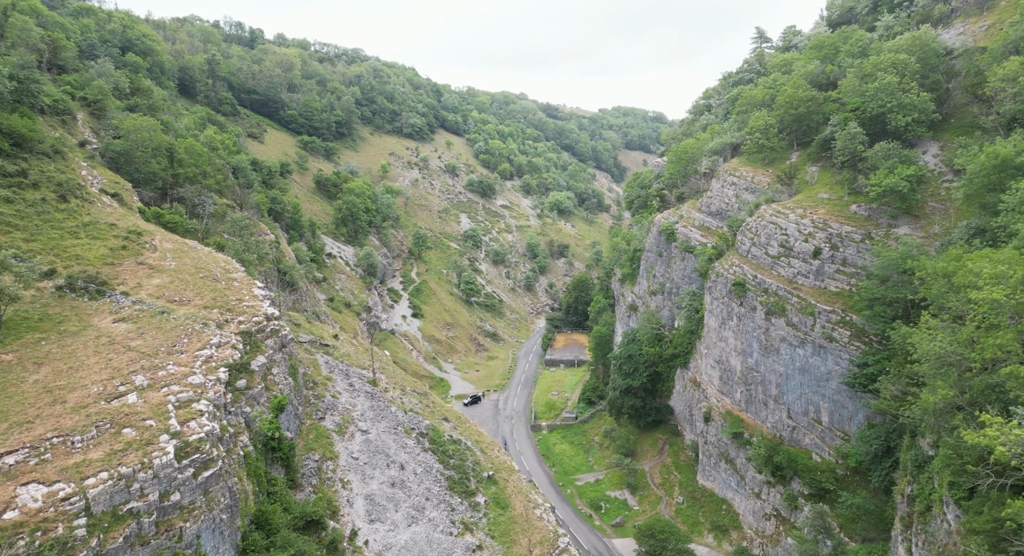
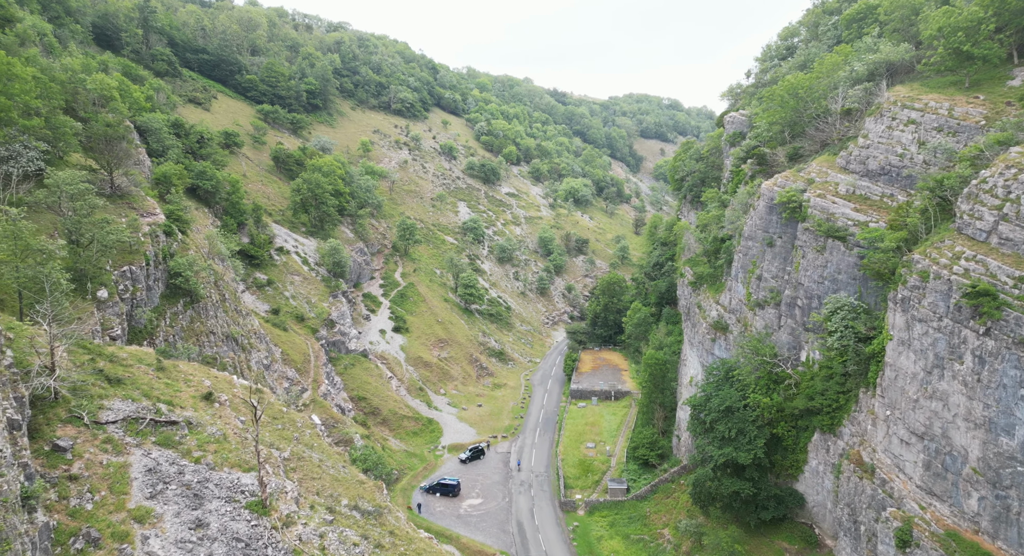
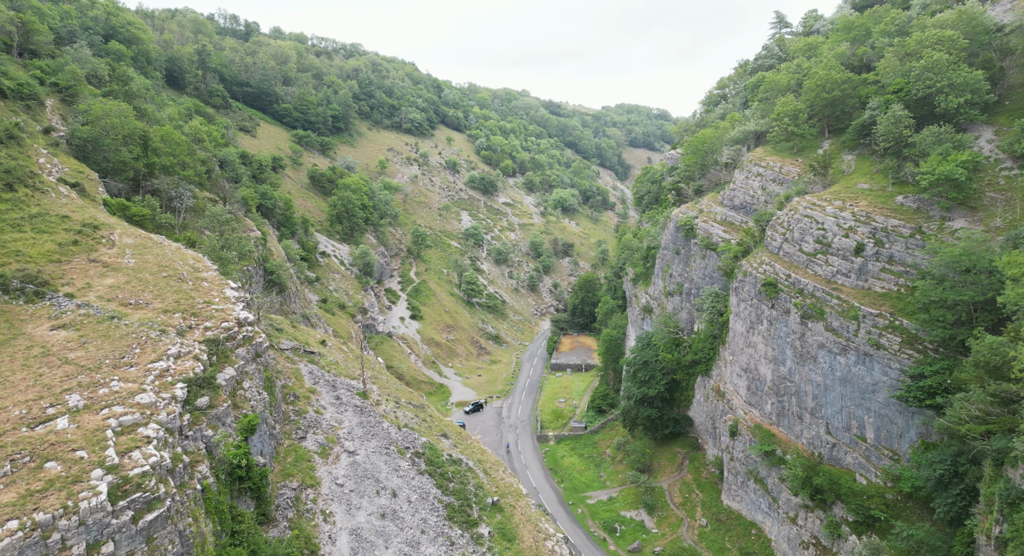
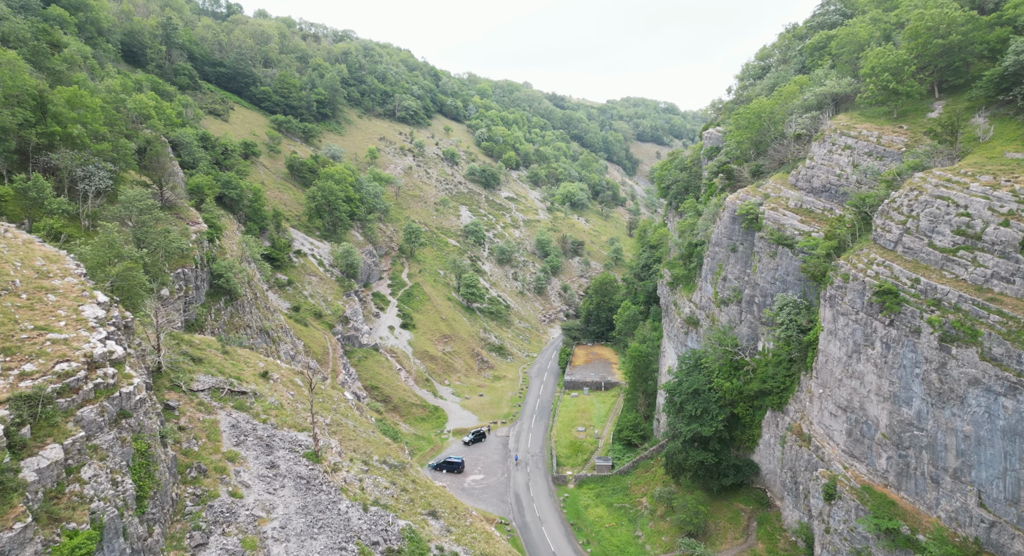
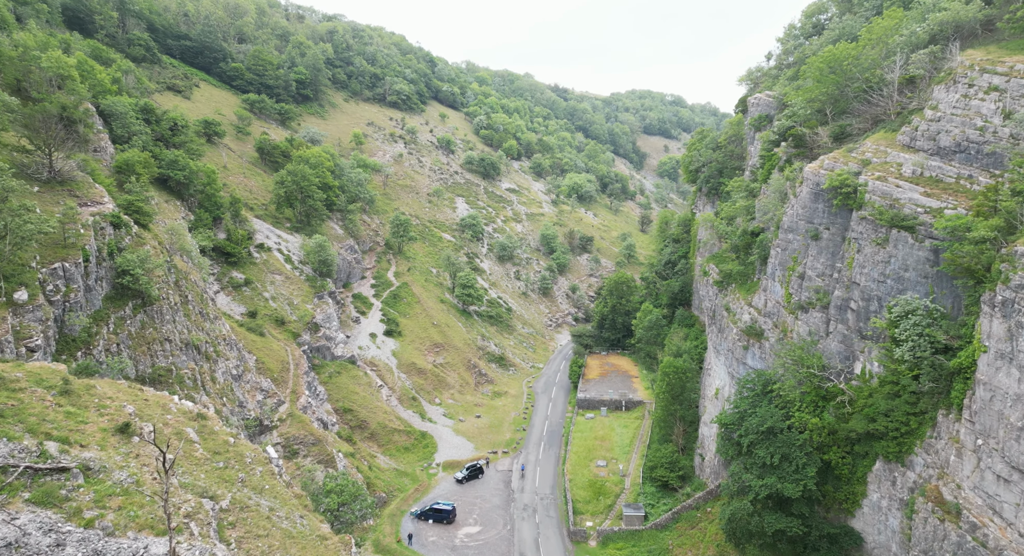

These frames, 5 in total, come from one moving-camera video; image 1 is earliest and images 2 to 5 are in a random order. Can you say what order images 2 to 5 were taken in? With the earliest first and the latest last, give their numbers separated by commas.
3, 4, 2, 5
